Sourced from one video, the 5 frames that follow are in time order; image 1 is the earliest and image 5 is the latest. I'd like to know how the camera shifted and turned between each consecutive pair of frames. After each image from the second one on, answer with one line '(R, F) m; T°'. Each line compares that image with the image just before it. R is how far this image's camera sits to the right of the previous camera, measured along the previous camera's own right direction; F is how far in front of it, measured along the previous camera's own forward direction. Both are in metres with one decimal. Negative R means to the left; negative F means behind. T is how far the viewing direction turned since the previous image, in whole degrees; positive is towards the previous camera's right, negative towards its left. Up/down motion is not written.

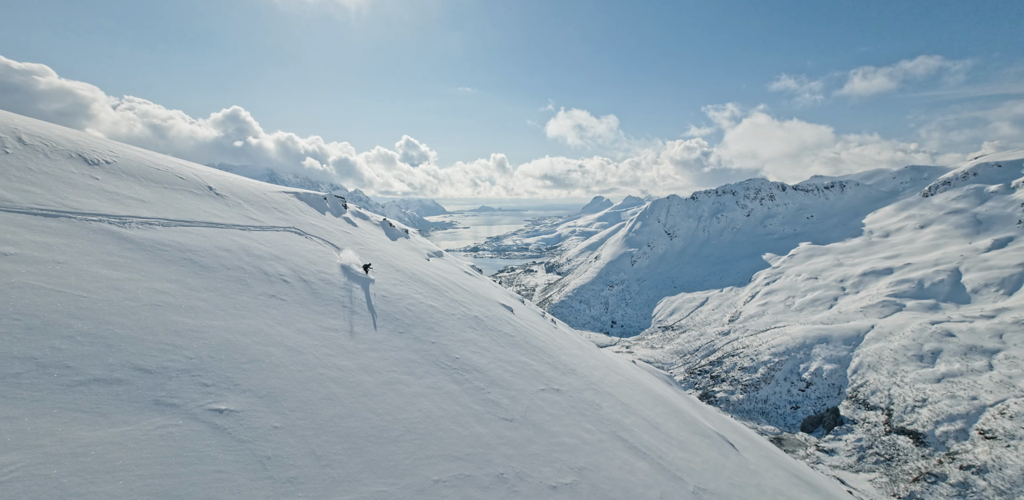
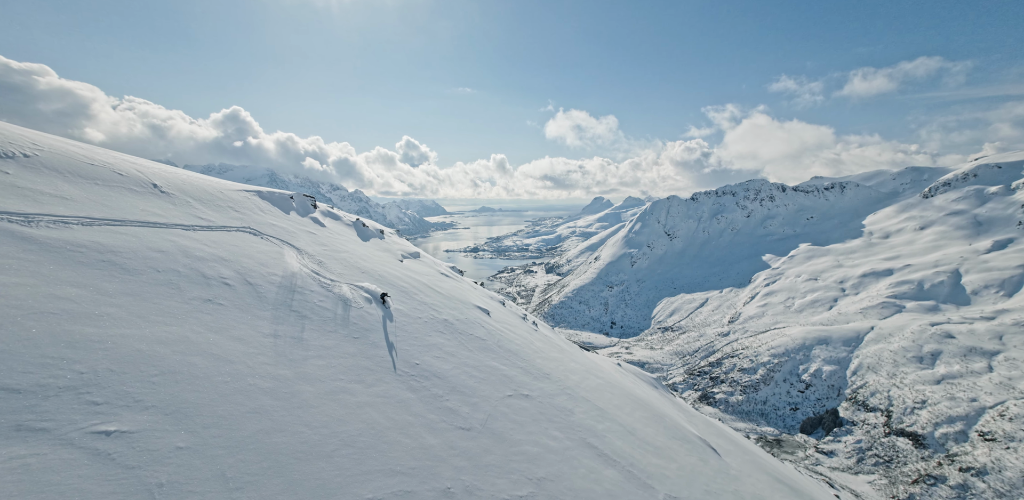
(+1.2, +0.4) m; 0°
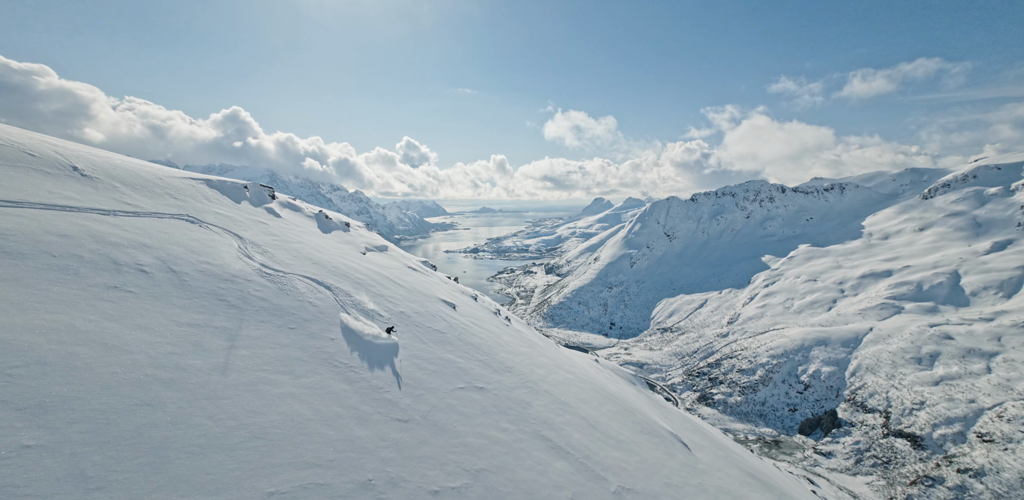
(+1.7, 0.0) m; 0°
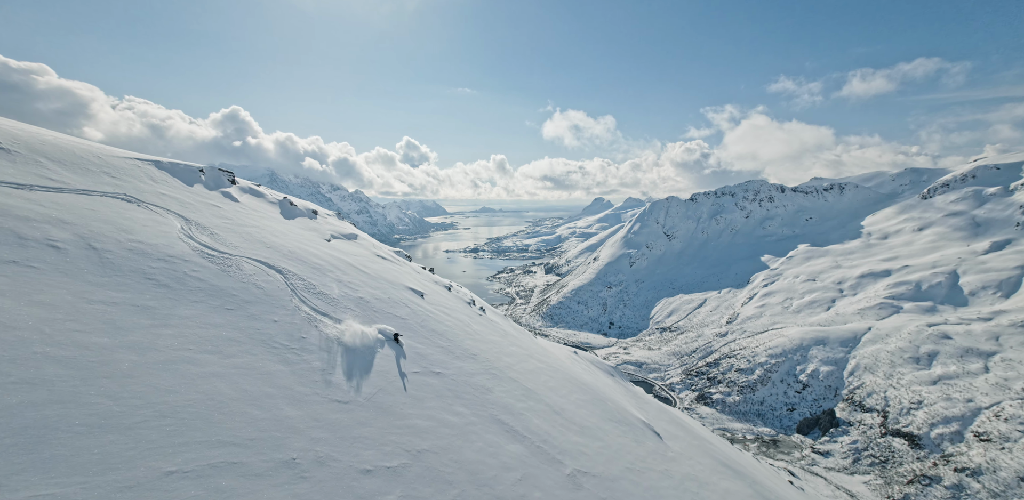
(+1.6, -0.1) m; 0°
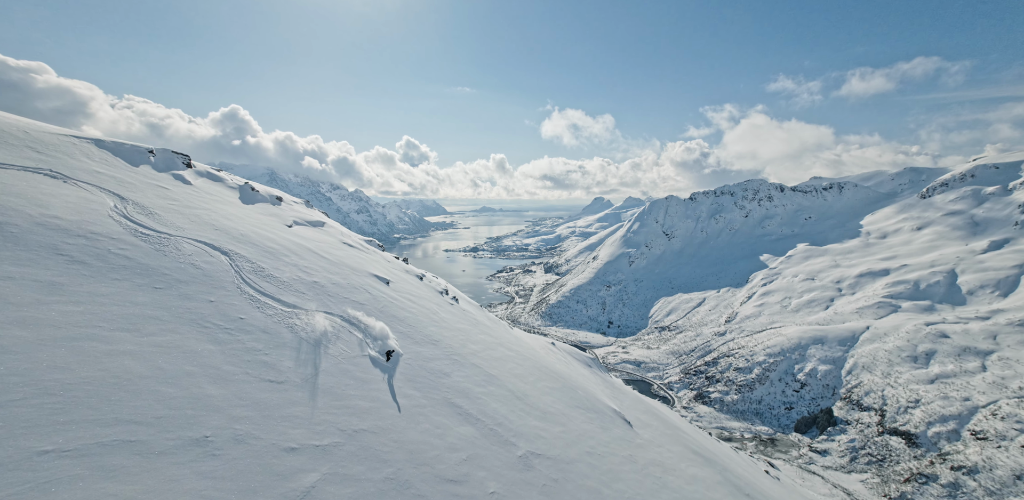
(+1.8, -0.1) m; 0°
